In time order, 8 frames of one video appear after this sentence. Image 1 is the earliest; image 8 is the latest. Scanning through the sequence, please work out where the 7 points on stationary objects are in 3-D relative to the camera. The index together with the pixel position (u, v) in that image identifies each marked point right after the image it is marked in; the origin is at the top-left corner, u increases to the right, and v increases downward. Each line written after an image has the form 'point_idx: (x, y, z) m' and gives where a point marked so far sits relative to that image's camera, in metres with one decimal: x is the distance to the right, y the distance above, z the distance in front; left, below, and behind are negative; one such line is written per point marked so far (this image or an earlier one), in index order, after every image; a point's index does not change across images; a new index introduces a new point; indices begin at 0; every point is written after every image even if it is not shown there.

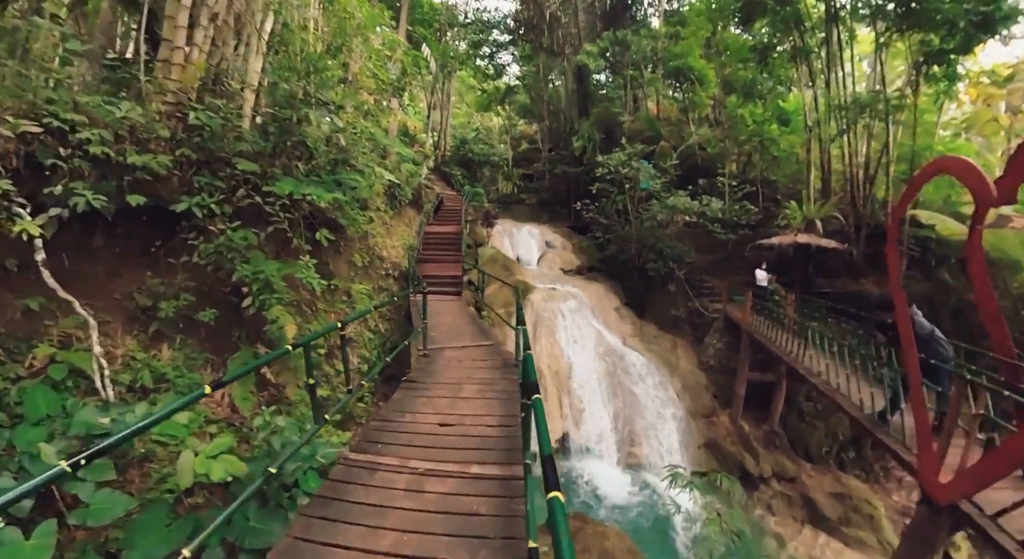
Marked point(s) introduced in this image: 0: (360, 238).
0: (-3.0, +0.8, +9.5) m
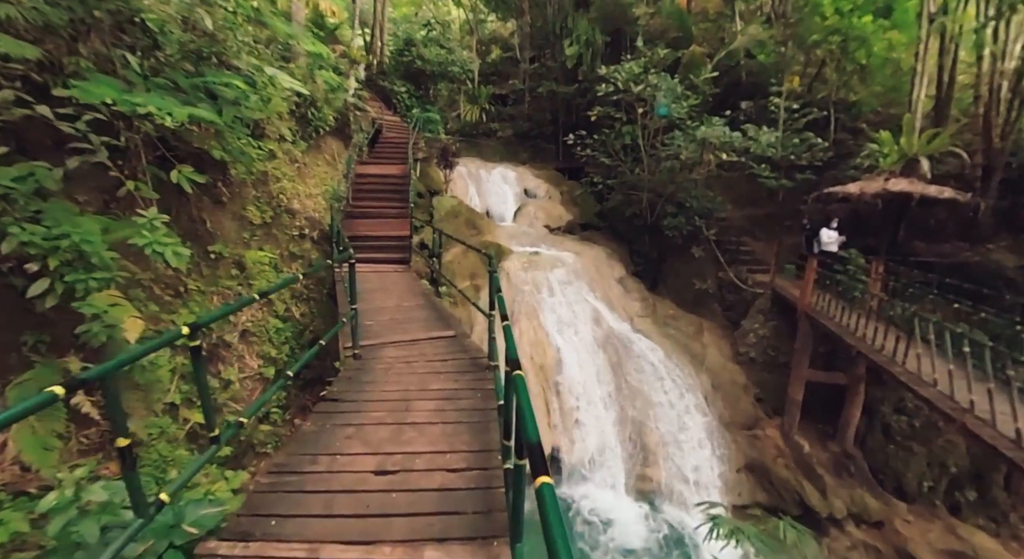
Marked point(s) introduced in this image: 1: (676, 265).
0: (-3.3, +1.2, +5.9) m
1: (+3.7, +0.4, +10.5) m
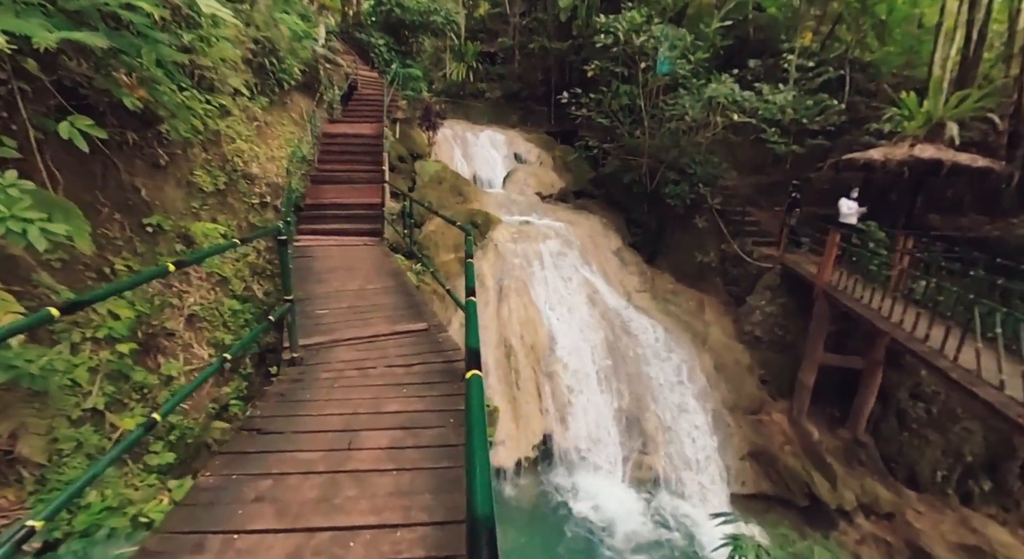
0: (-3.5, +1.5, +5.1) m
1: (+3.5, +1.0, +9.8) m
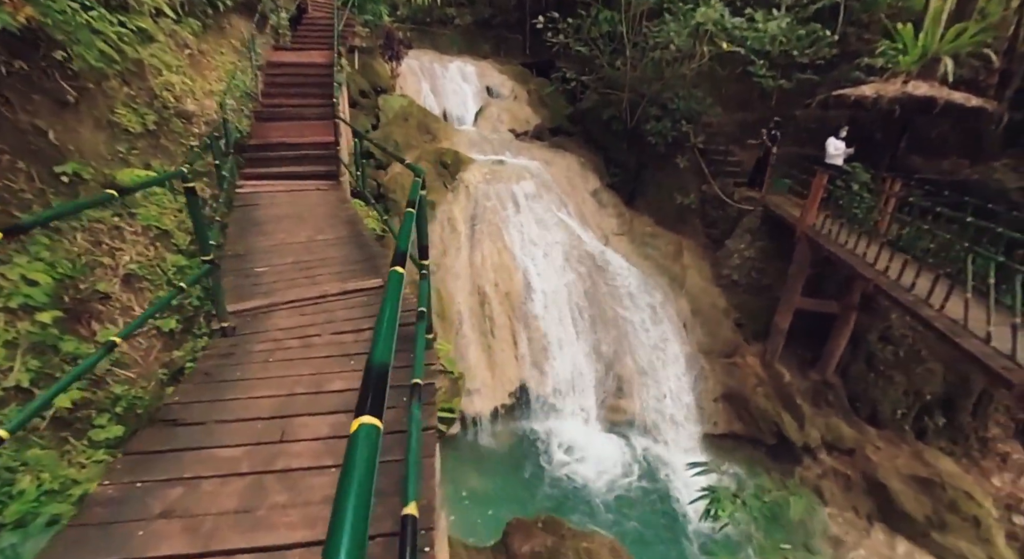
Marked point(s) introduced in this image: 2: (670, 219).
0: (-3.8, +1.9, +4.3) m
1: (+3.0, +2.2, +9.4) m
2: (+3.2, +1.2, +9.1) m
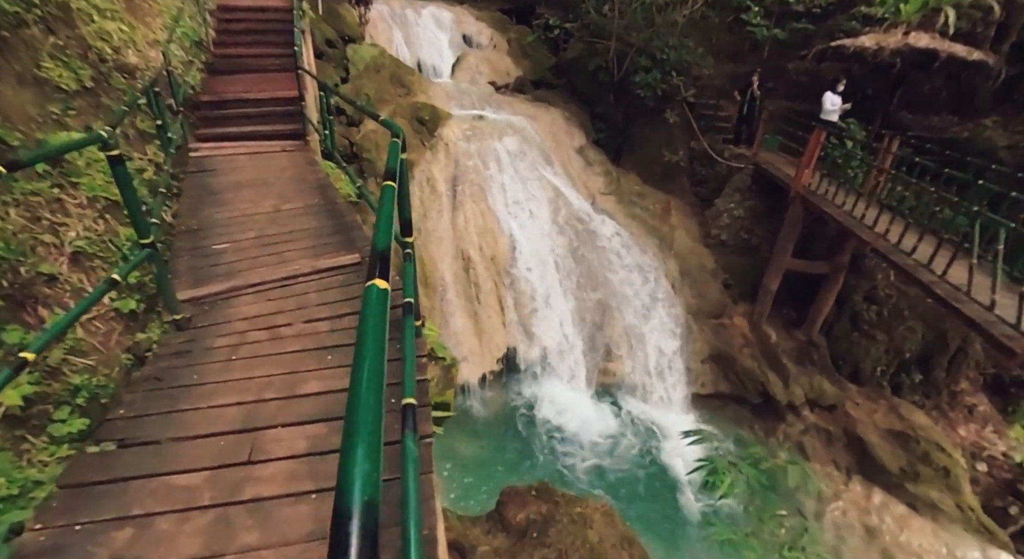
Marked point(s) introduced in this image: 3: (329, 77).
0: (-3.9, +2.1, +3.7) m
1: (+2.6, +3.0, +9.1) m
2: (+2.8, +2.0, +8.9) m
3: (-2.8, +3.2, +7.1) m
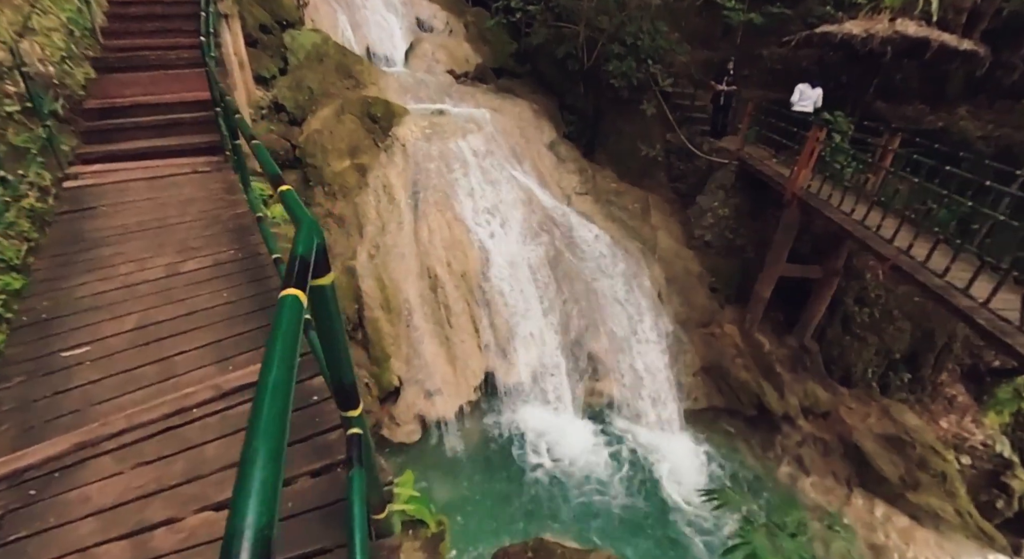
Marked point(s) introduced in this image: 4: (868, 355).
0: (-4.1, +1.6, +2.7) m
1: (+1.9, +2.9, +8.5) m
2: (+2.2, +2.0, +8.3) m
3: (-3.3, +2.8, +6.1) m
4: (+5.2, -1.1, +6.7) m
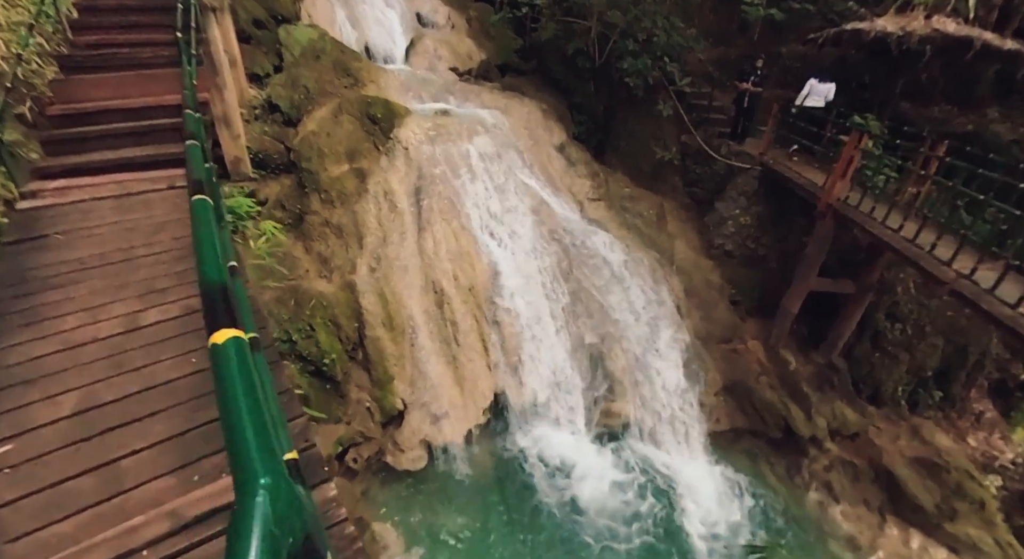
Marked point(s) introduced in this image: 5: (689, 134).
0: (-3.9, +1.4, +2.2) m
1: (+2.0, +2.8, +8.1) m
2: (+2.4, +1.8, +7.9) m
3: (-3.2, +2.6, +5.6) m
4: (+5.3, -1.3, +6.3) m
5: (+3.0, +2.5, +7.8) m
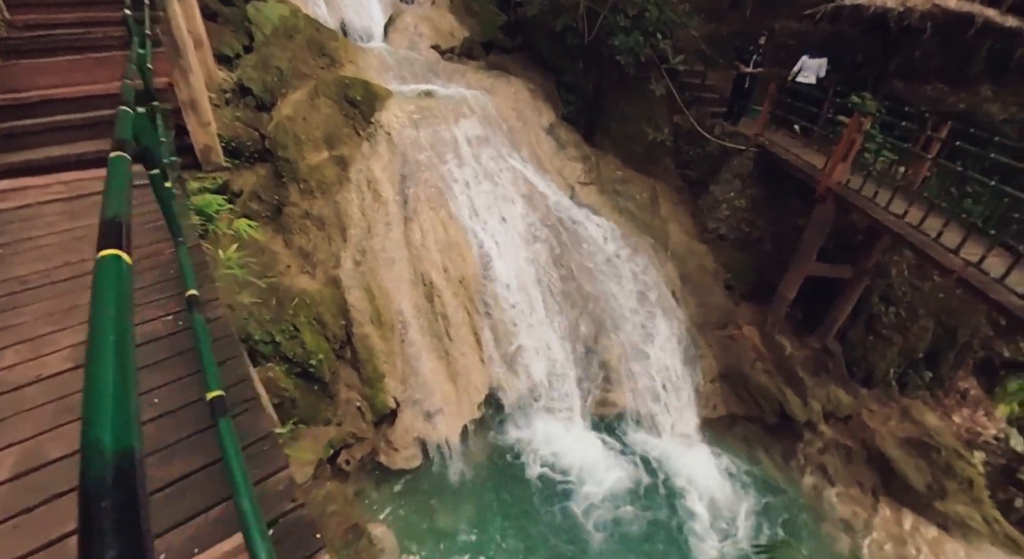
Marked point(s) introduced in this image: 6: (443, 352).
0: (-3.9, +1.3, +1.9) m
1: (+1.8, +3.0, +7.8) m
2: (+2.2, +2.0, +7.7) m
3: (-3.3, +2.7, +5.2) m
4: (+5.2, -1.0, +6.3) m
5: (+2.8, +2.7, +7.6) m
6: (-0.9, -0.8, +5.3) m
